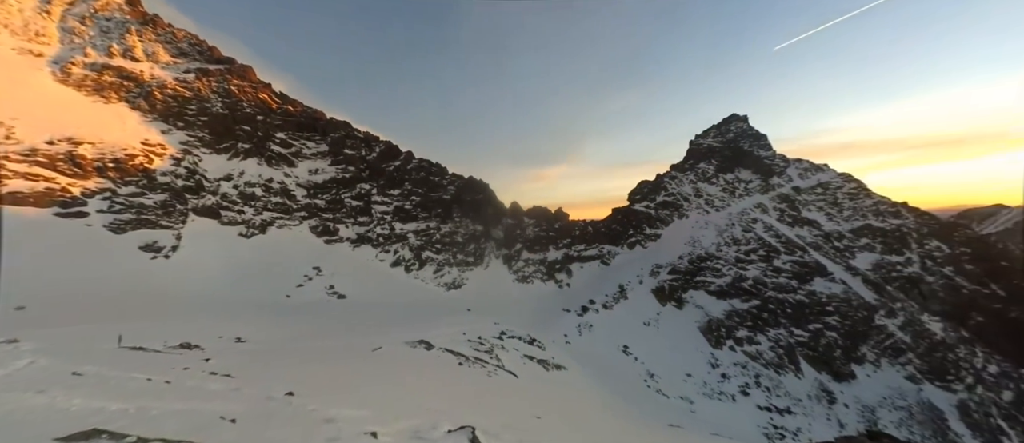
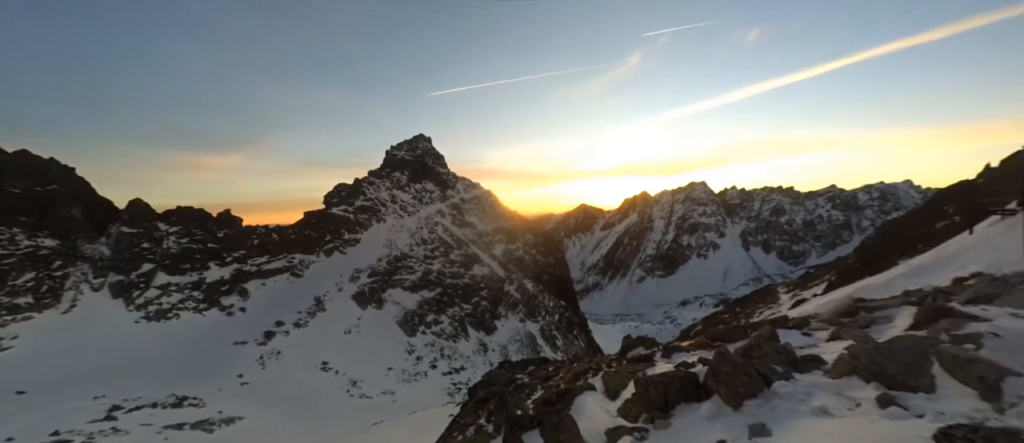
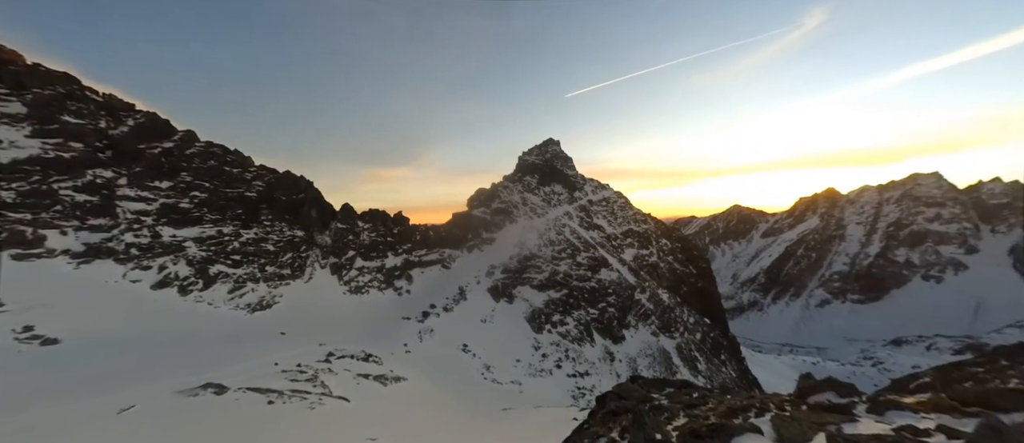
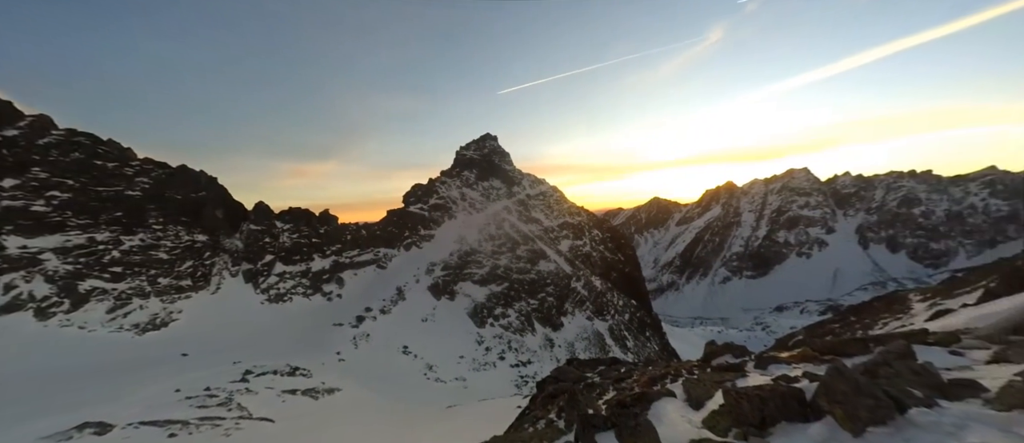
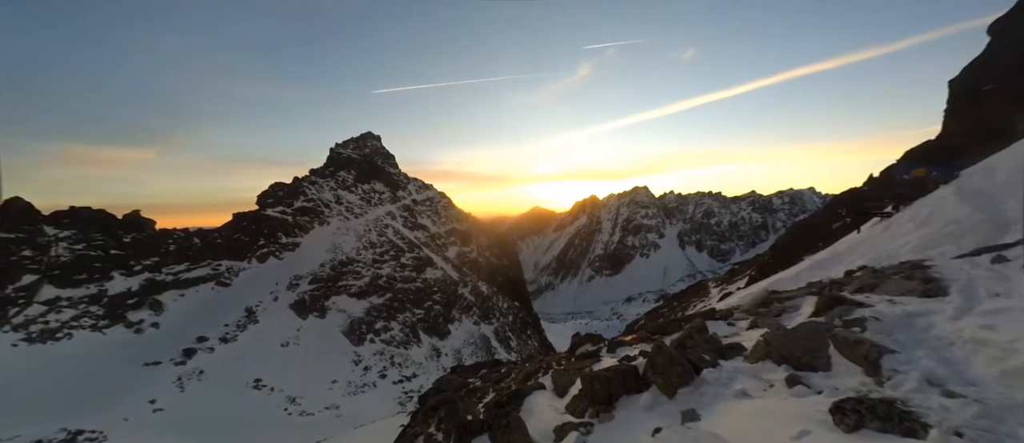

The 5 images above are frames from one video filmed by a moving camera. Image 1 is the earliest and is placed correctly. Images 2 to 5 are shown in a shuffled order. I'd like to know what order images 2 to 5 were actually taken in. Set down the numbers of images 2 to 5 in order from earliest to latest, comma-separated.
3, 4, 2, 5
